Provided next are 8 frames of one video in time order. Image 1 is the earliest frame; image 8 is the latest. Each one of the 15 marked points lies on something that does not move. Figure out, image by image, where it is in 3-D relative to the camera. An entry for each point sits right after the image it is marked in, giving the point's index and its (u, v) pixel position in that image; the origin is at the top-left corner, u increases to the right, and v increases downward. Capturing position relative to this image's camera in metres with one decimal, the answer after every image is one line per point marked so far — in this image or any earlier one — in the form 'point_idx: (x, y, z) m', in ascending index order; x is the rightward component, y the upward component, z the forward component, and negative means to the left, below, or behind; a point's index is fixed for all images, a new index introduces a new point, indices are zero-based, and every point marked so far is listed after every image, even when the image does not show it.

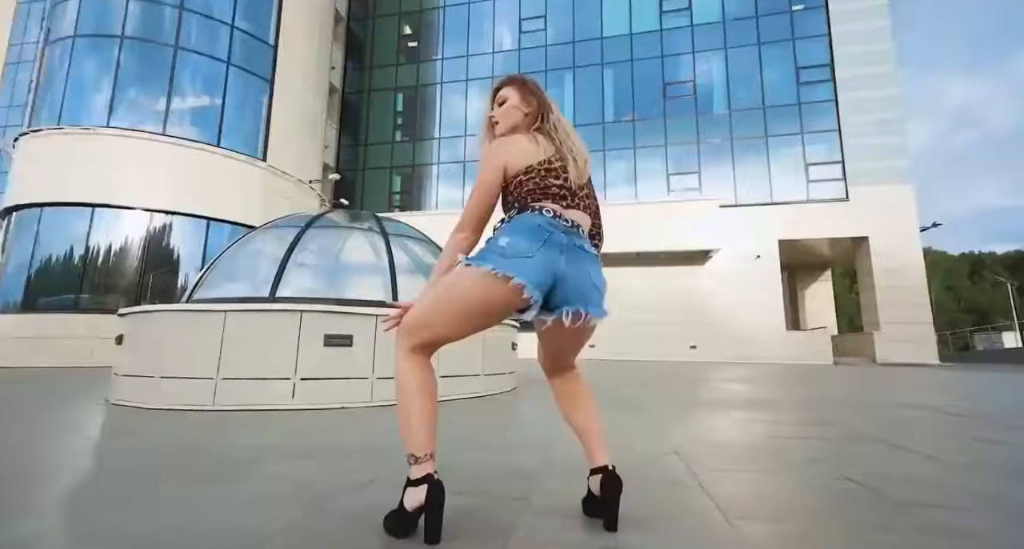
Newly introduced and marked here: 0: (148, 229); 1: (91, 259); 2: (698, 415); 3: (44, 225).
0: (-9.5, +1.3, +11.4) m
1: (-10.2, +0.5, +10.7) m
2: (+1.7, -1.4, +4.0) m
3: (-11.4, +1.3, +10.9) m
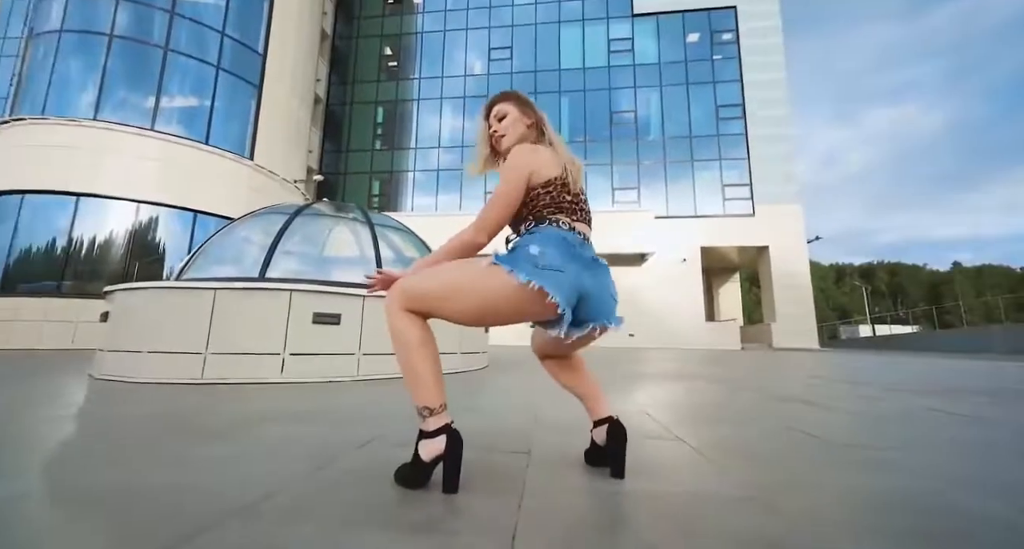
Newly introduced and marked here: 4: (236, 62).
0: (-10.5, +1.5, +11.2) m
1: (-11.1, +0.7, +10.3) m
2: (+1.5, -1.4, +5.3) m
3: (-12.4, +1.6, +10.4) m
4: (-9.8, +7.3, +14.0) m
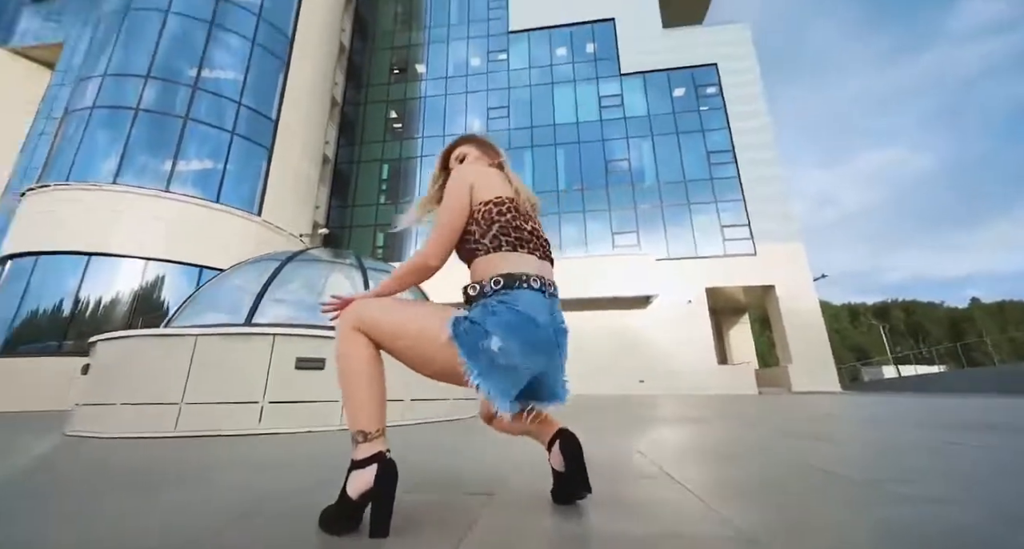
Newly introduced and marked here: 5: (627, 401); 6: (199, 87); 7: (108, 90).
0: (-10.4, -0.2, +11.5) m
1: (-11.1, -0.9, +10.5) m
2: (+1.5, -1.8, +5.0) m
3: (-12.3, -0.1, +10.7) m
4: (-9.8, +5.2, +15.0) m
5: (+2.6, -2.9, +9.6) m
6: (-10.9, +6.2, +14.0) m
7: (-12.9, +5.7, +13.0) m
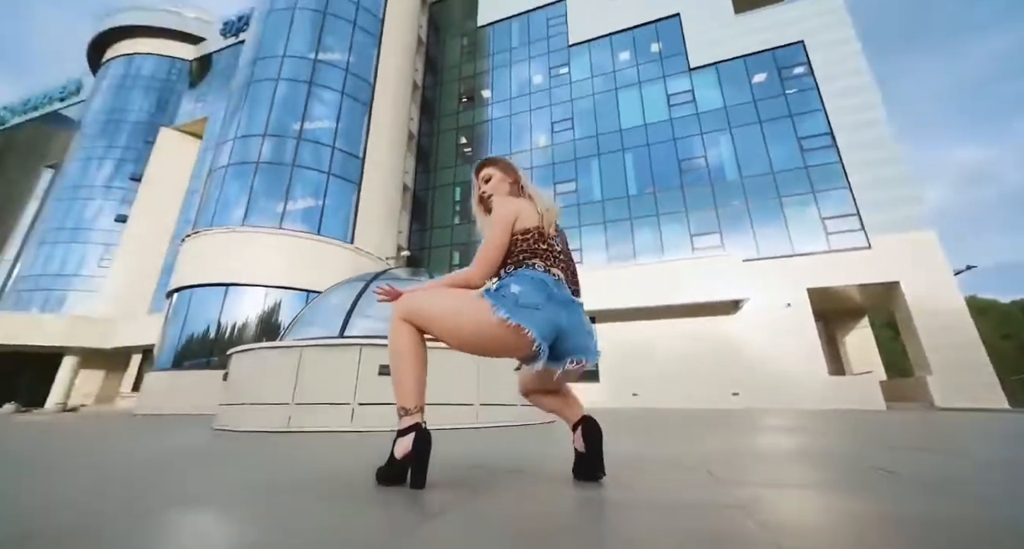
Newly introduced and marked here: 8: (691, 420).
0: (-8.1, -1.0, +13.6) m
1: (-8.9, -1.8, +12.8) m
2: (+2.2, -1.8, +4.6) m
3: (-10.1, -1.0, +13.2) m
4: (-7.0, +4.3, +17.2) m
5: (+4.3, -2.9, +8.8) m
6: (-8.4, +5.2, +16.4) m
7: (-10.5, +4.6, +15.8) m
8: (+3.4, -2.7, +7.9) m
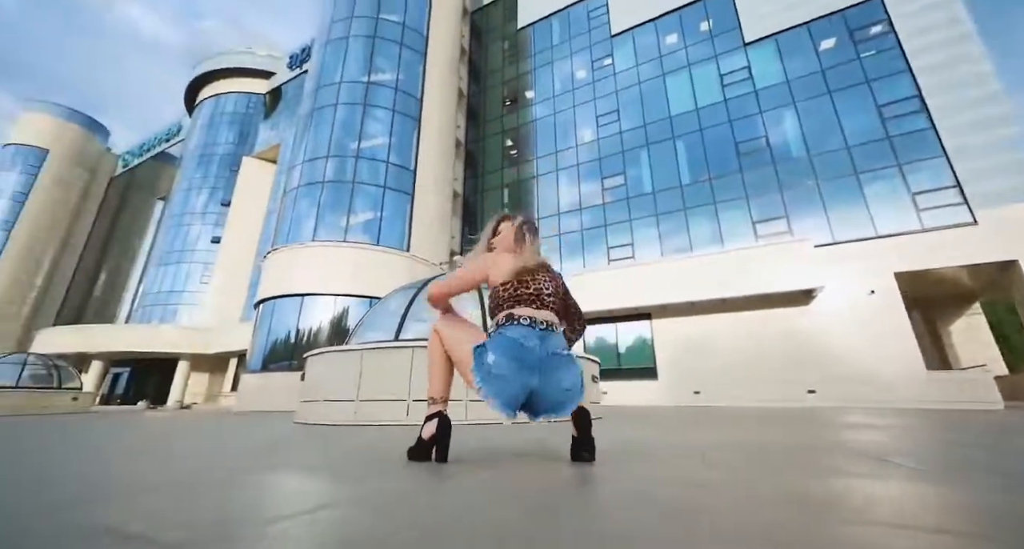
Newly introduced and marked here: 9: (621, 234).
0: (-6.2, -1.3, +14.8) m
1: (-7.0, -2.1, +14.1) m
2: (+2.6, -1.7, +4.3) m
3: (-8.2, -1.4, +14.7) m
4: (-4.8, +4.0, +18.1) m
5: (+5.4, -2.7, +8.2) m
6: (-6.3, +4.9, +17.6) m
7: (-8.4, +4.2, +17.4) m
8: (+4.4, -2.6, +7.3) m
9: (+4.9, +1.8, +18.8) m
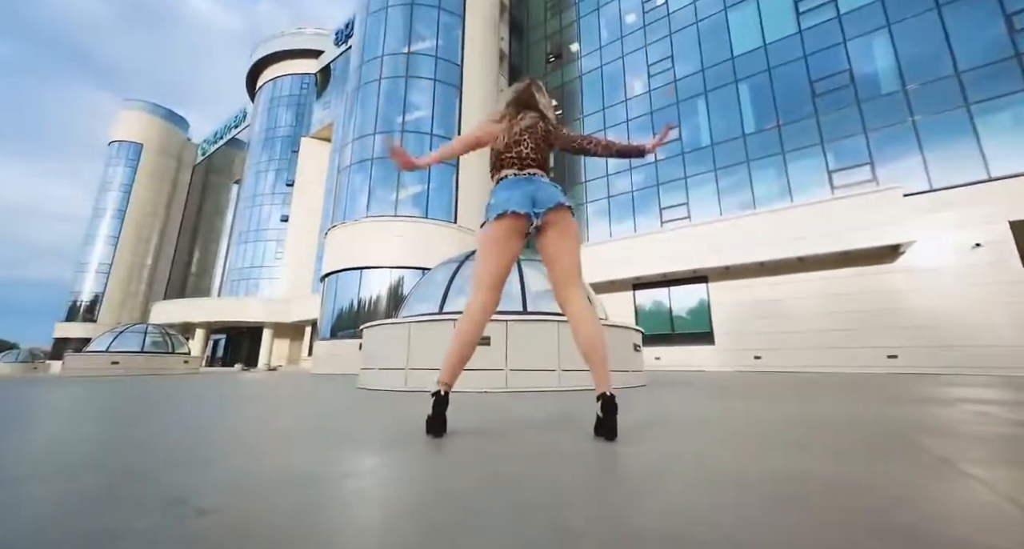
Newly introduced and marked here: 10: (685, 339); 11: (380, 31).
0: (-4.2, -0.3, +15.6) m
1: (-5.2, -1.1, +15.1) m
2: (+3.0, -1.3, +4.0) m
3: (-6.3, -0.4, +15.8) m
4: (-2.6, +5.4, +18.2) m
5: (+6.4, -1.9, +7.5) m
6: (-4.2, +6.3, +17.8) m
7: (-6.3, +5.4, +17.9) m
8: (+5.2, -1.9, +6.8) m
9: (+7.1, +3.5, +17.7) m
10: (+6.5, -2.3, +15.5) m
11: (-5.8, +11.4, +19.4) m
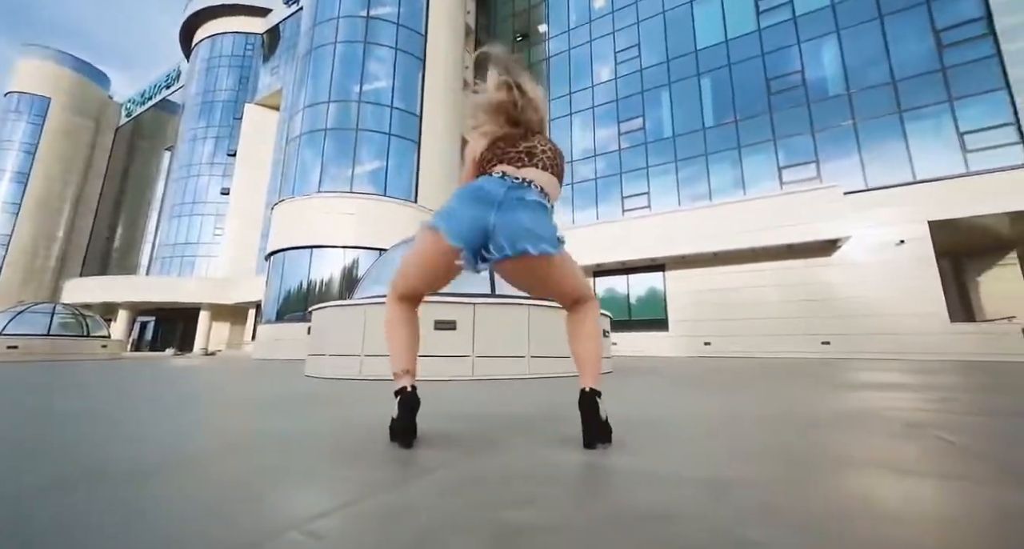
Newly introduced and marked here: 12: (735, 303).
0: (-5.7, +0.4, +14.9) m
1: (-6.6, -0.5, +14.3) m
2: (+2.7, -1.2, +4.2) m
3: (-7.8, +0.3, +14.9) m
4: (-4.3, +6.1, +17.5) m
5: (+5.6, -1.8, +8.1) m
6: (-5.8, +7.0, +16.9) m
7: (-7.9, +6.2, +16.8) m
8: (+4.5, -1.7, +7.3) m
9: (+5.4, +4.0, +18.1) m
10: (+4.8, -1.9, +16.1) m
11: (-7.4, +12.2, +18.2) m
12: (+7.7, -1.0, +14.5) m
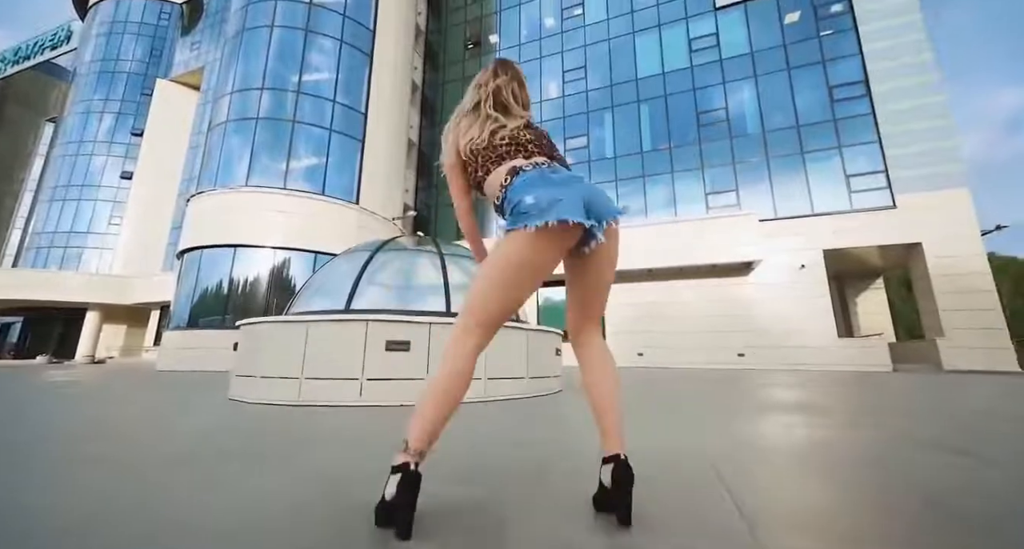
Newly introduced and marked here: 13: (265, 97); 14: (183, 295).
0: (-7.8, +0.4, +13.8) m
1: (-8.6, -0.4, +13.0) m
2: (+2.2, -1.5, +4.7) m
3: (-9.8, +0.4, +13.4) m
4: (-6.6, +6.1, +16.6) m
5: (+4.5, -2.1, +9.0) m
6: (-8.0, +7.0, +15.8) m
7: (-10.1, +6.3, +15.4) m
8: (+3.5, -2.0, +8.0) m
9: (+2.7, +3.6, +18.8) m
10: (+2.3, -2.3, +16.7) m
11: (-9.7, +12.2, +16.9) m
12: (+5.5, -1.4, +15.7) m
13: (-9.0, +6.5, +15.3) m
14: (-10.6, -0.6, +13.4) m
